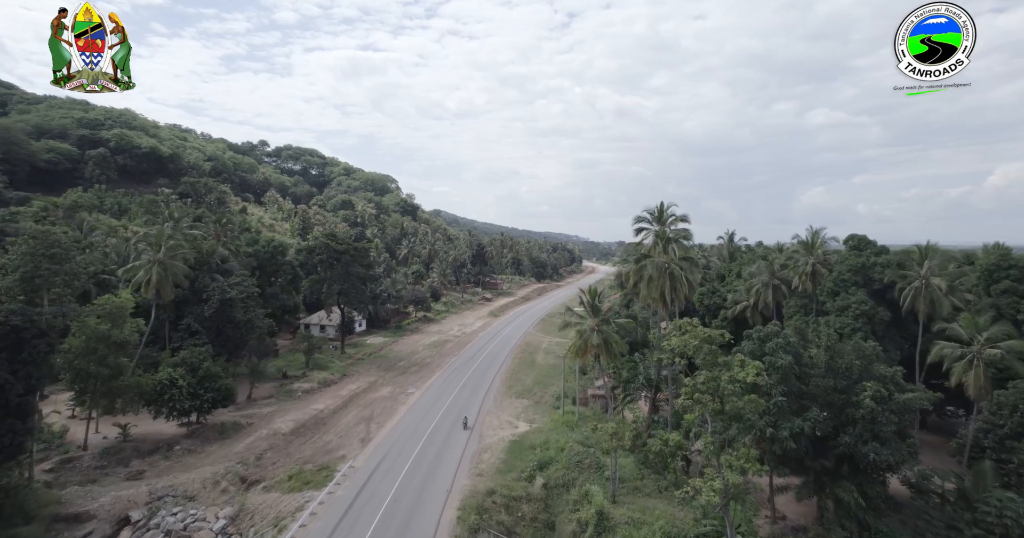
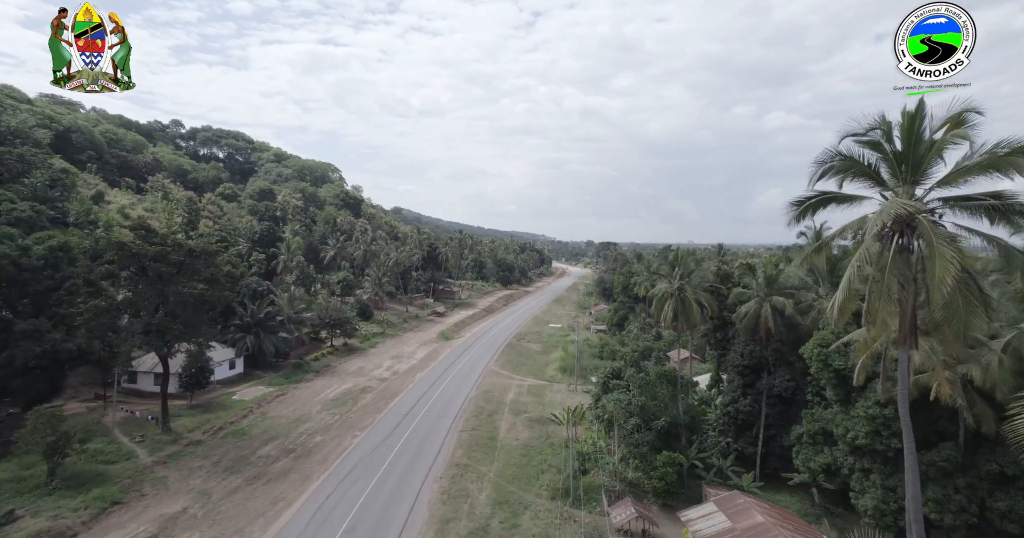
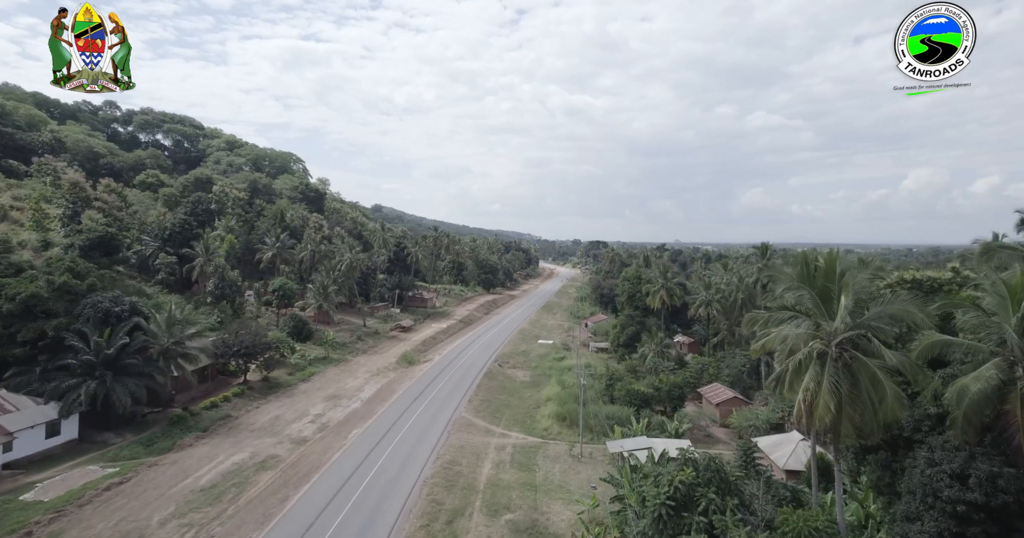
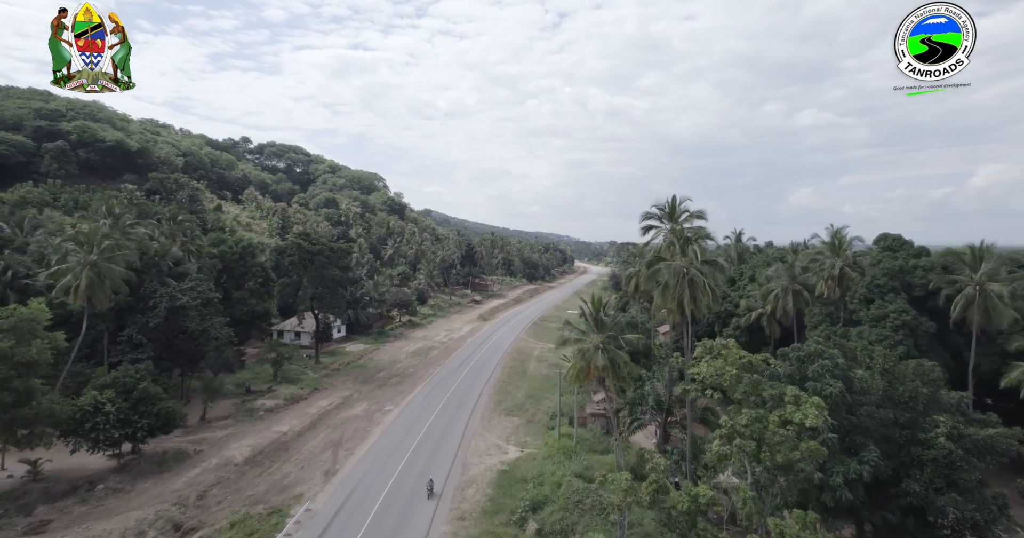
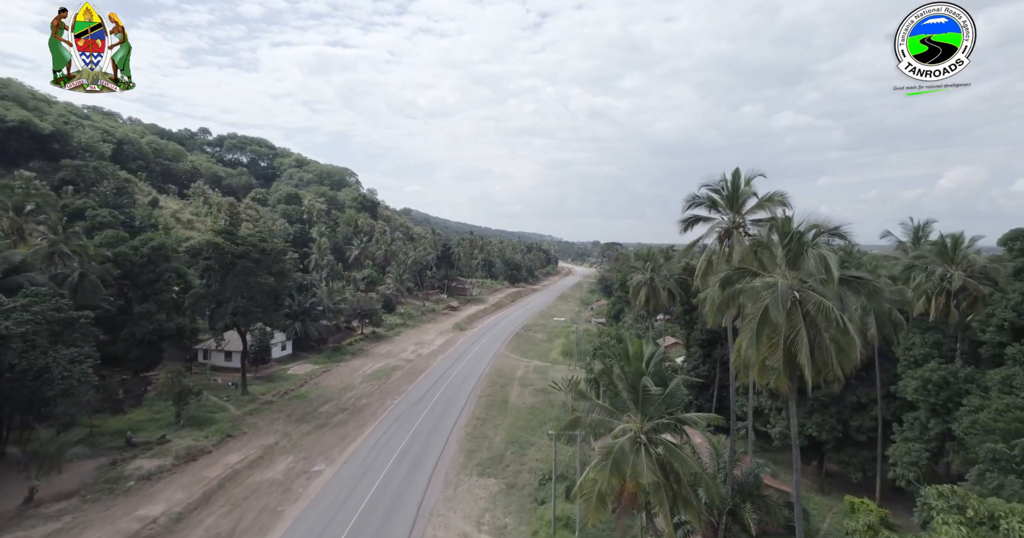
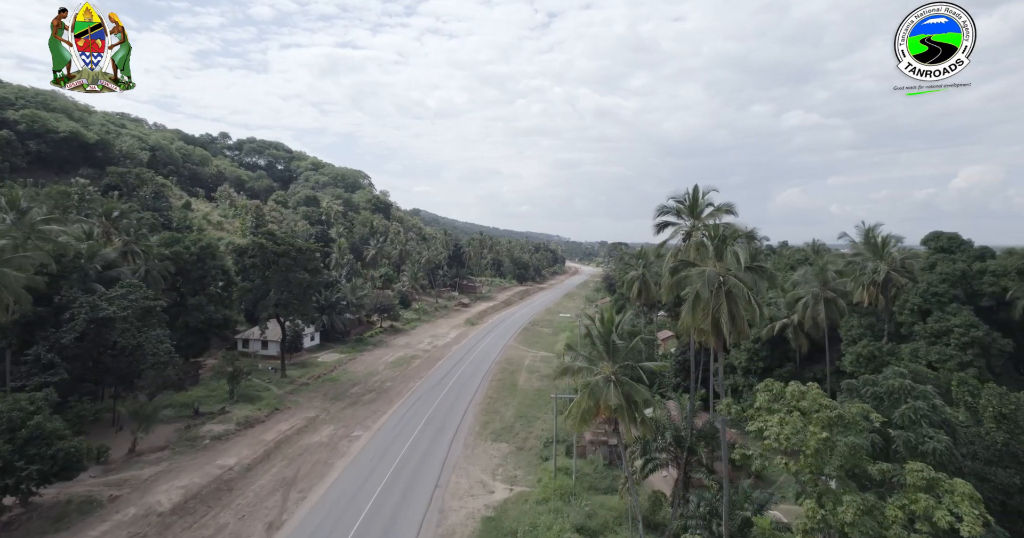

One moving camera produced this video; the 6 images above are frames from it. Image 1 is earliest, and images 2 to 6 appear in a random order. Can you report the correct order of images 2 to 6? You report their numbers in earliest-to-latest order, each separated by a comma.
4, 6, 5, 2, 3
